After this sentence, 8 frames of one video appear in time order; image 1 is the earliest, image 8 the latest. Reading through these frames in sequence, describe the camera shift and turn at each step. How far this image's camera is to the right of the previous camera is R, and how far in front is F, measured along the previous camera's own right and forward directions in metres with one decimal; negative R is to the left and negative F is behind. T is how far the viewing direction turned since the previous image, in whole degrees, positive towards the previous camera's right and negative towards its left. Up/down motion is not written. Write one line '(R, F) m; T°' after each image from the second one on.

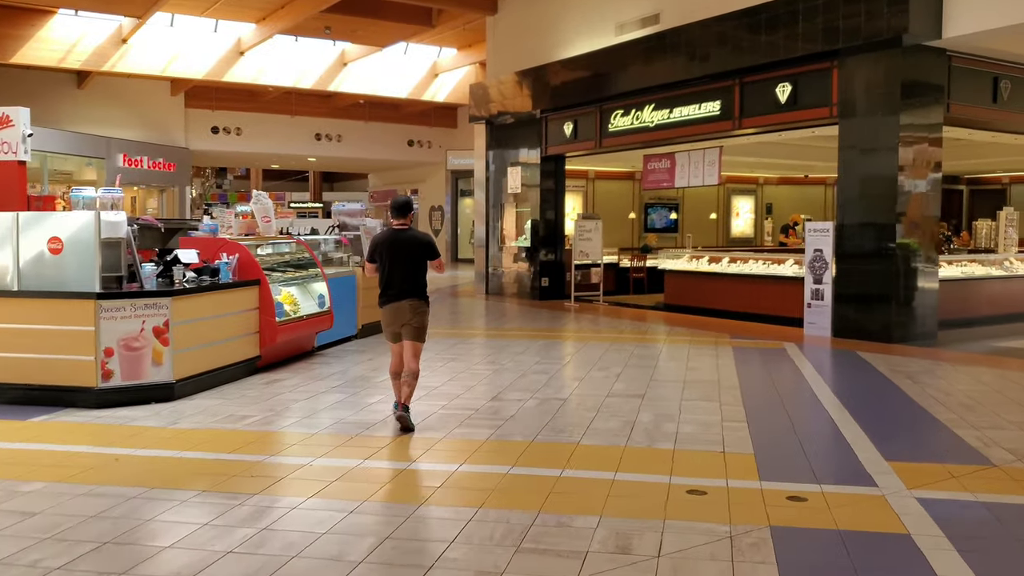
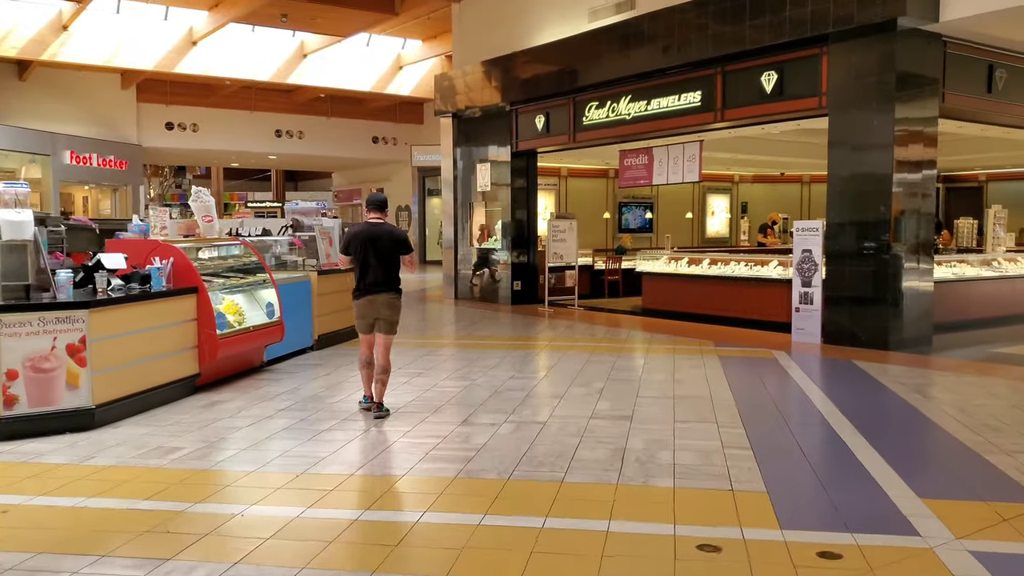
(0.0, +0.7) m; +2°
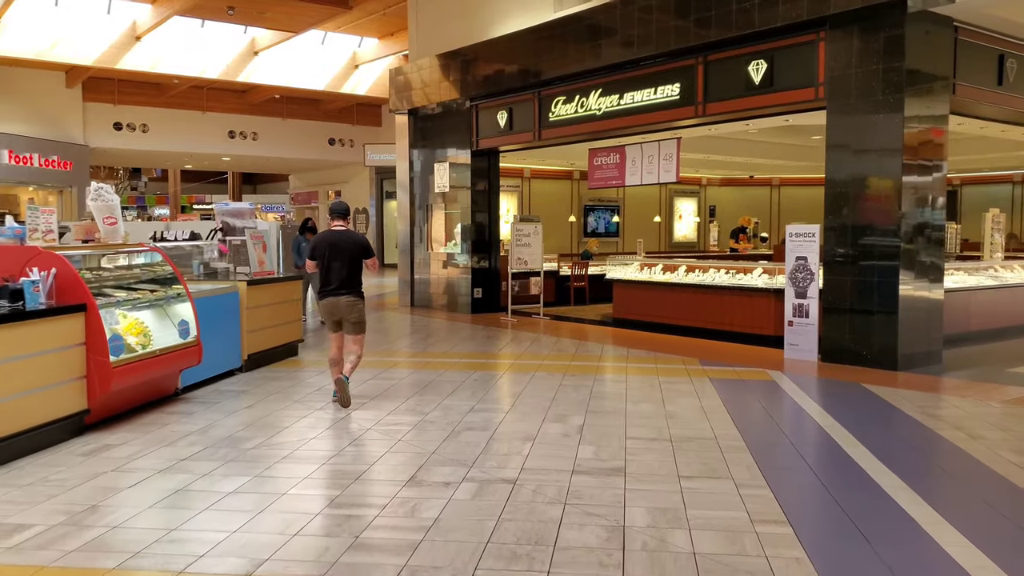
(0.0, +1.1) m; +2°
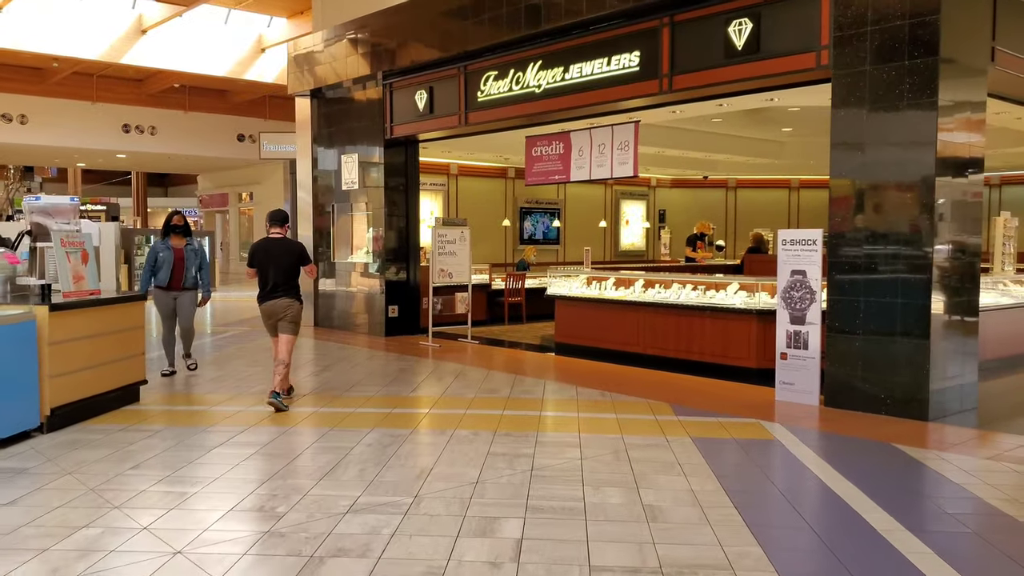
(+0.1, +1.9) m; +4°
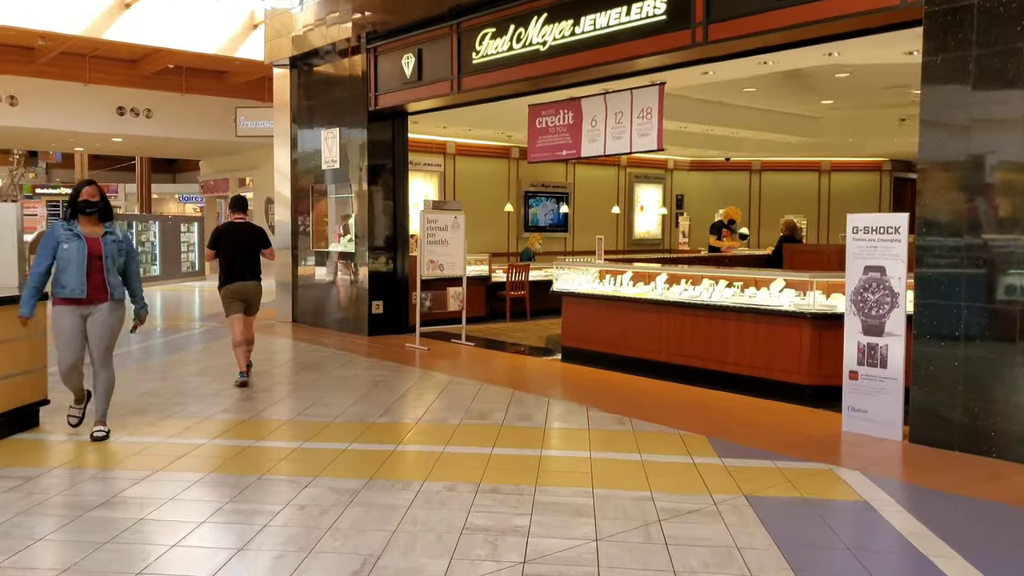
(+0.1, +1.4) m; -1°
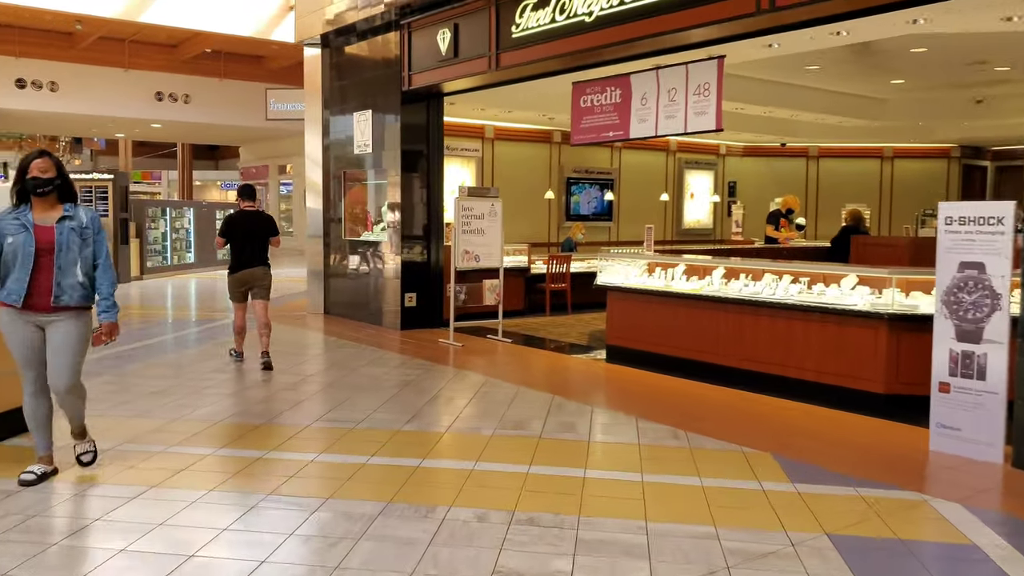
(0.0, +0.6) m; -2°
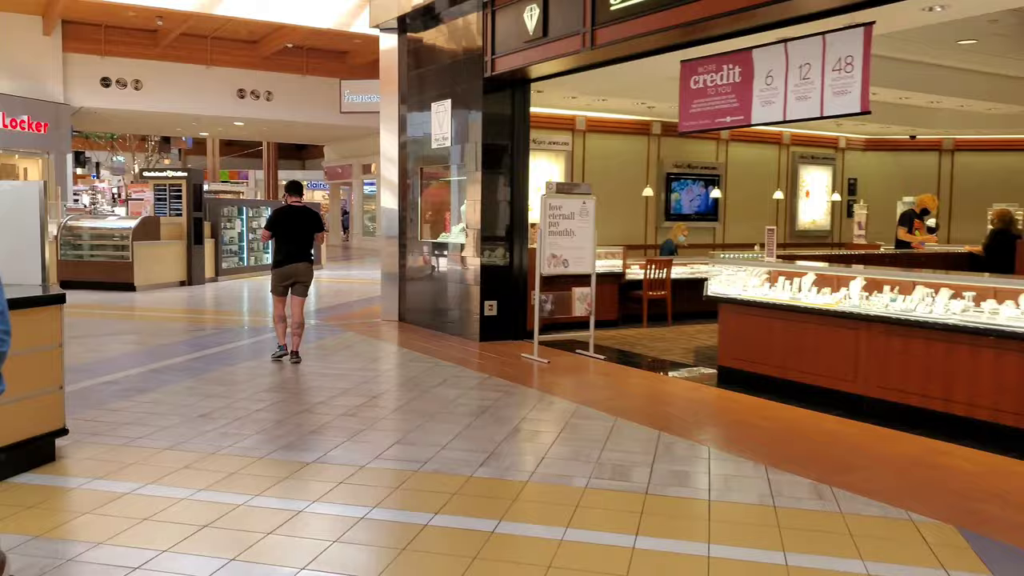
(-0.1, +0.9) m; -5°
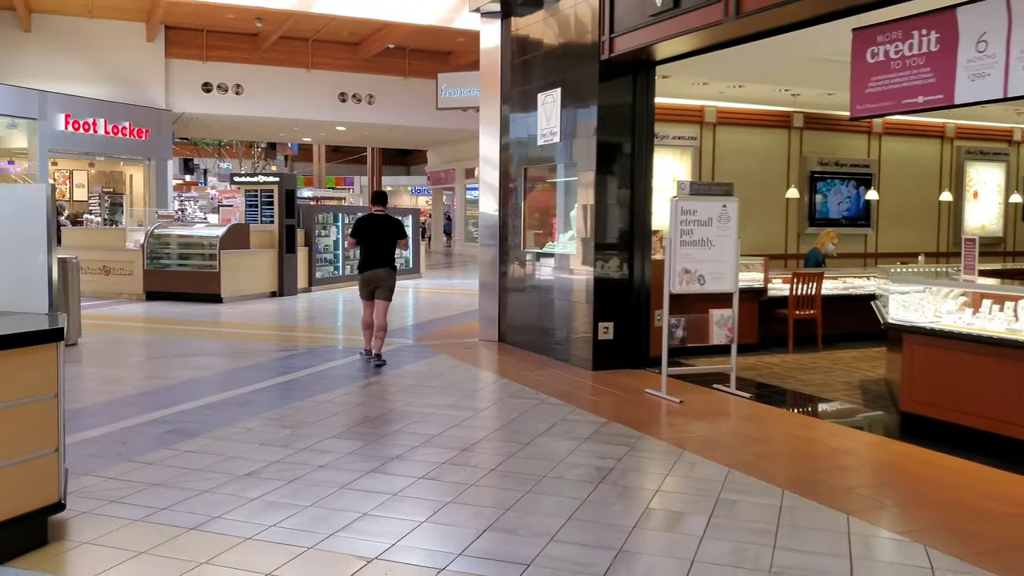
(-0.1, +1.1) m; -6°
